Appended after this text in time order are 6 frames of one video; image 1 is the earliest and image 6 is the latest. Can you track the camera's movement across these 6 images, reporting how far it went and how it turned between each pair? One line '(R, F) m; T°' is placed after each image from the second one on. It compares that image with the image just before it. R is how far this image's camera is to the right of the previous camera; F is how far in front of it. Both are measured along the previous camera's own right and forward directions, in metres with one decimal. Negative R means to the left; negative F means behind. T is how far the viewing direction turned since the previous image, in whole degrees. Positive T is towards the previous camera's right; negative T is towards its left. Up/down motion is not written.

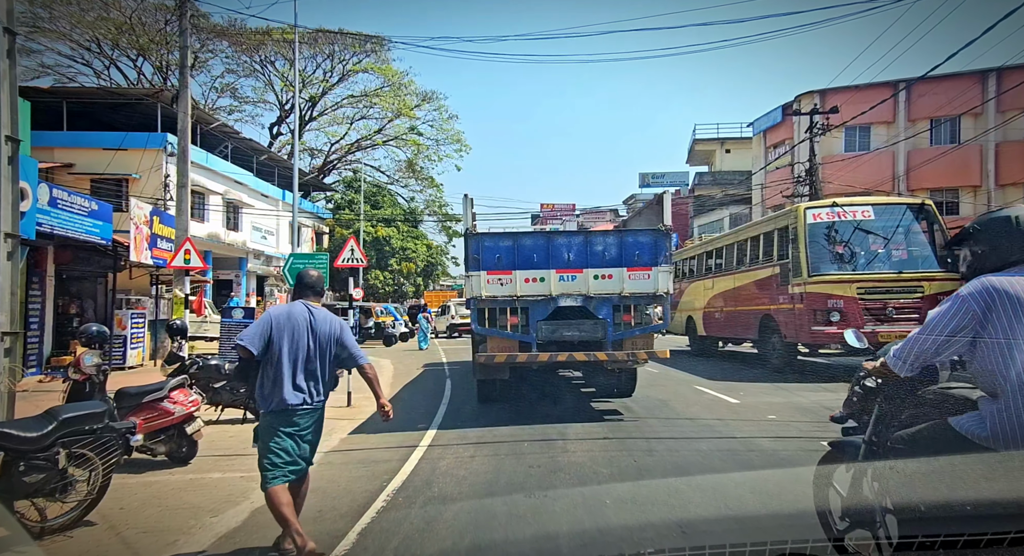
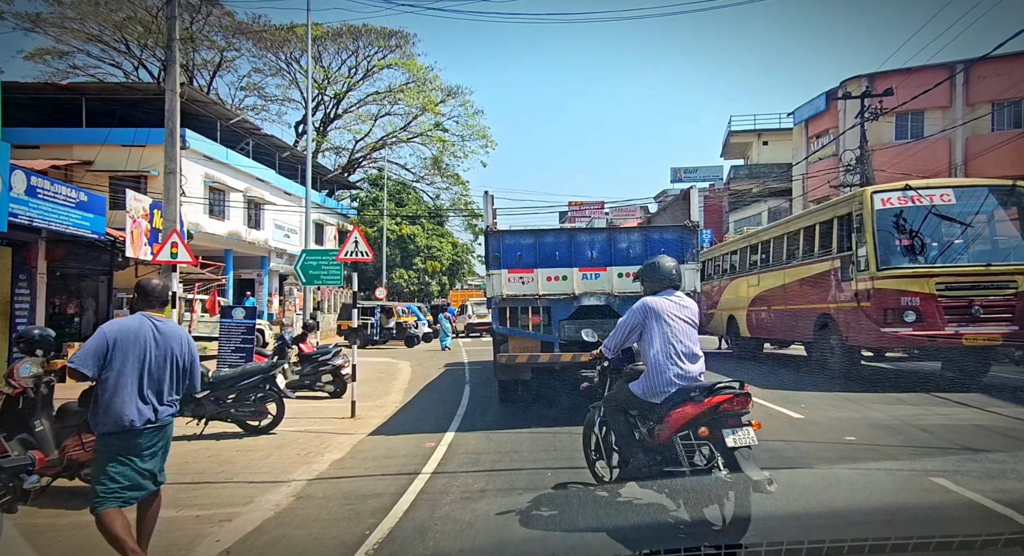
(+0.1, +1.2) m; -3°
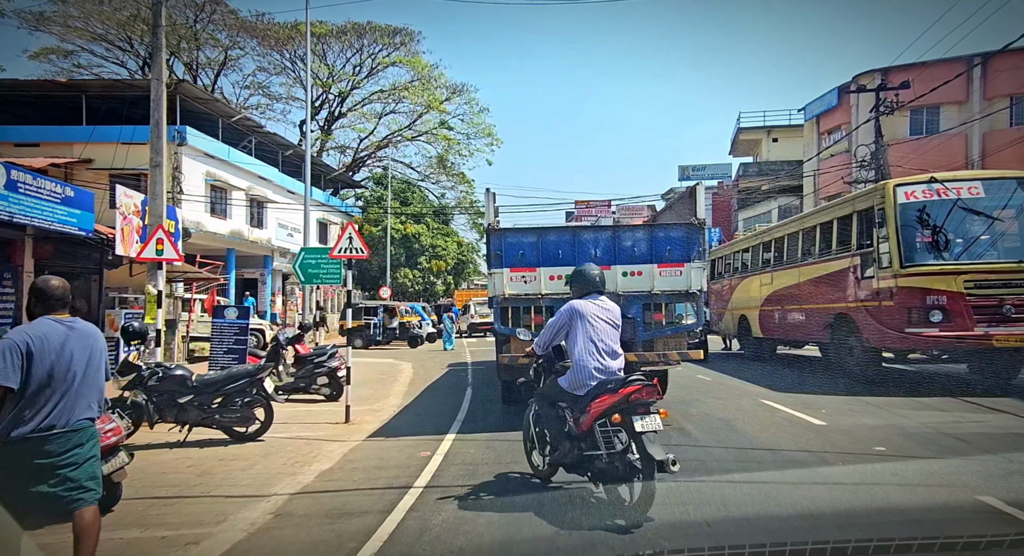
(+0.1, +0.5) m; -1°
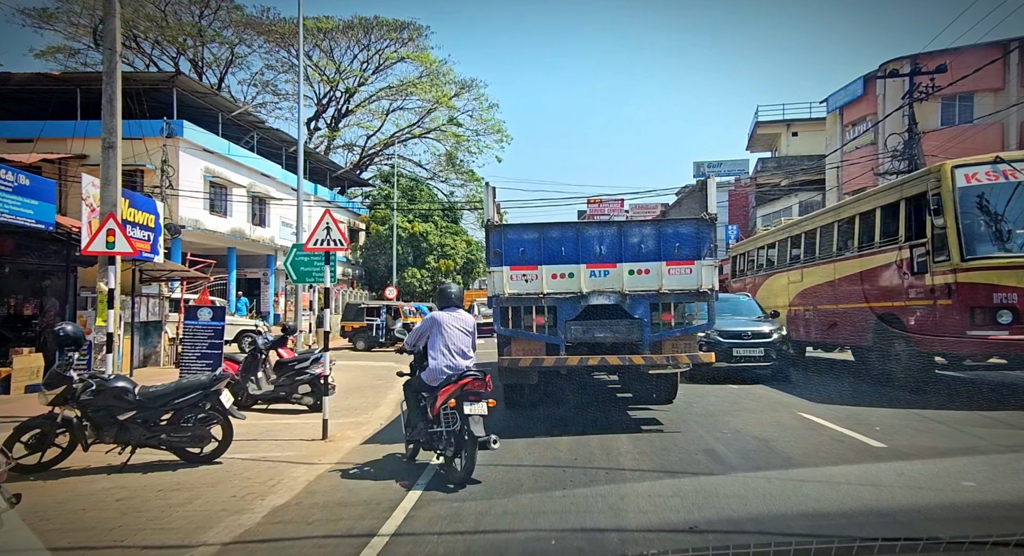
(+0.1, +1.1) m; -1°
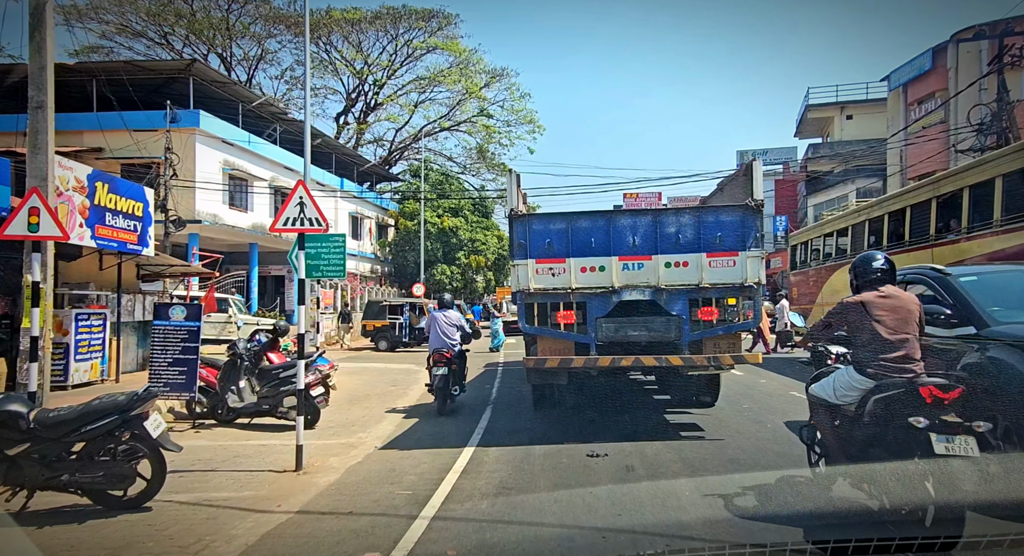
(+0.1, +1.7) m; -3°
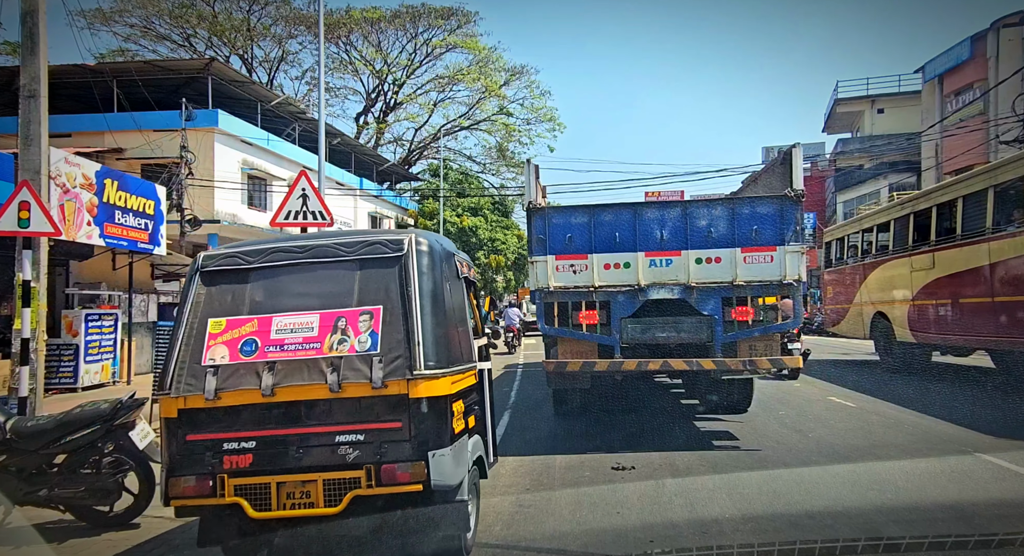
(0.0, +0.5) m; -2°
